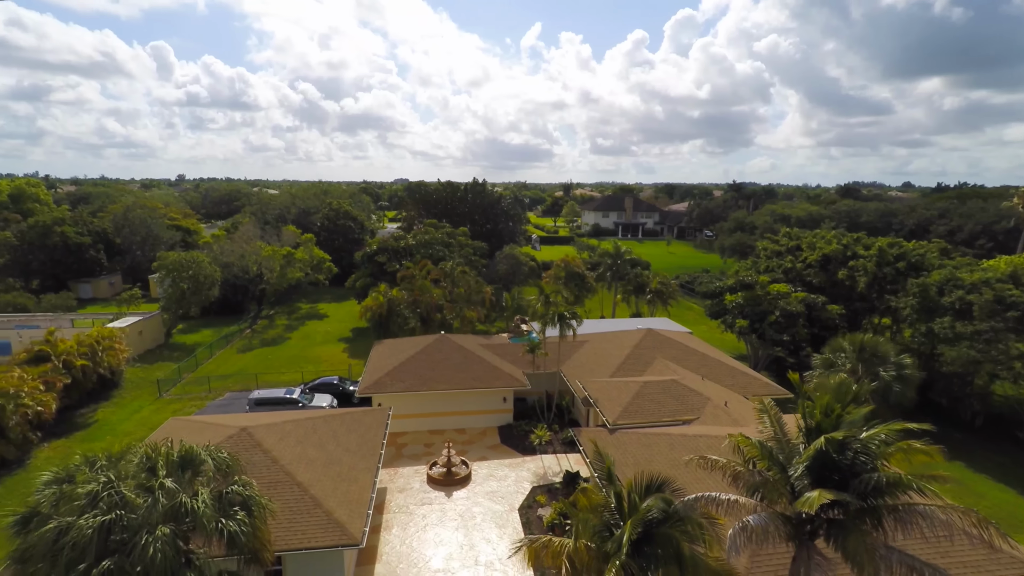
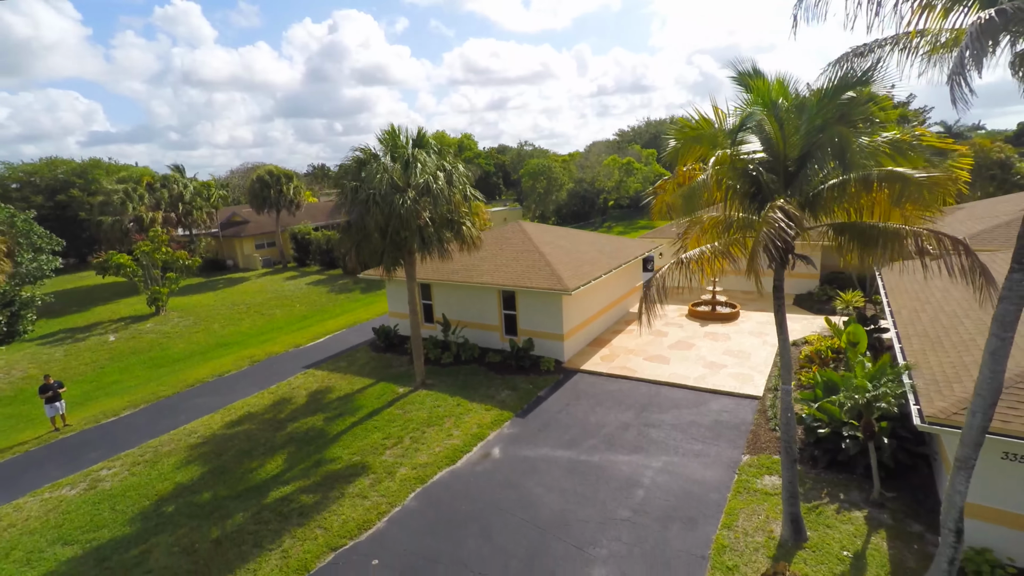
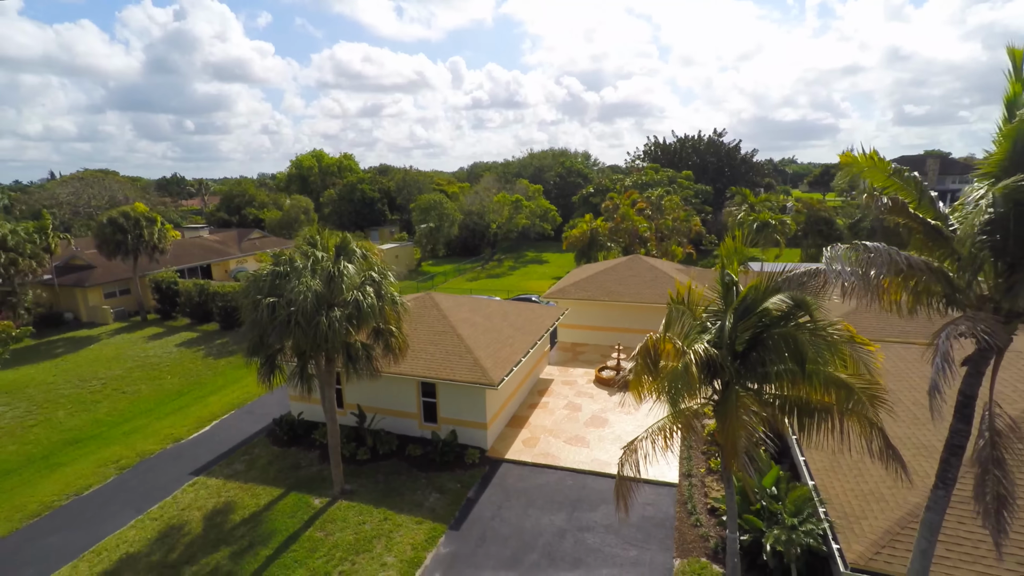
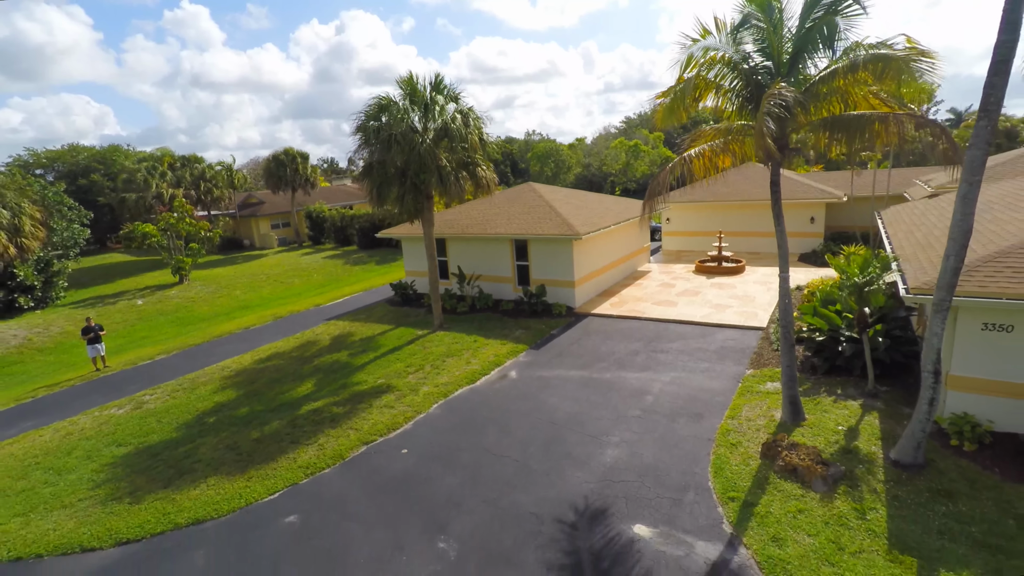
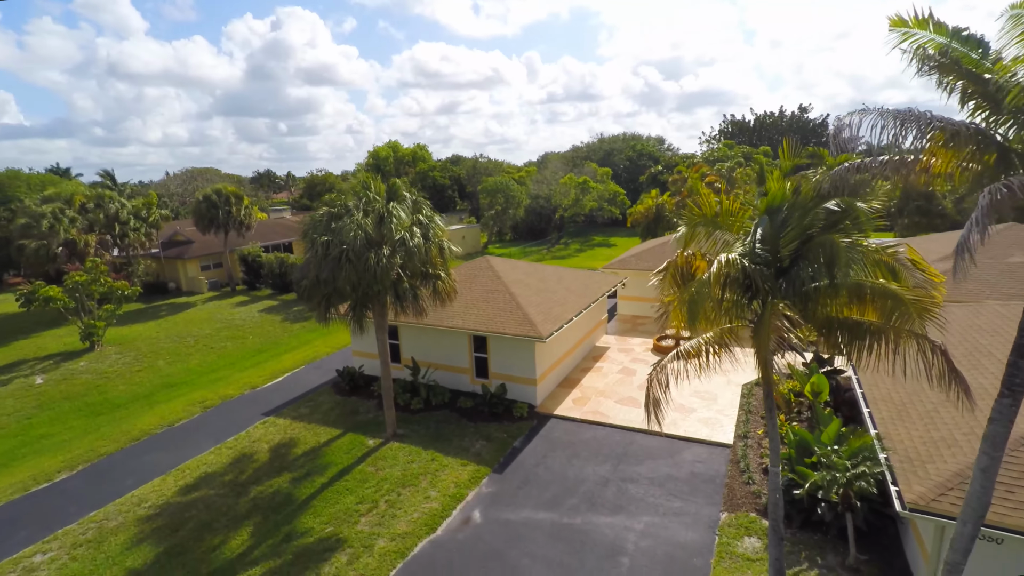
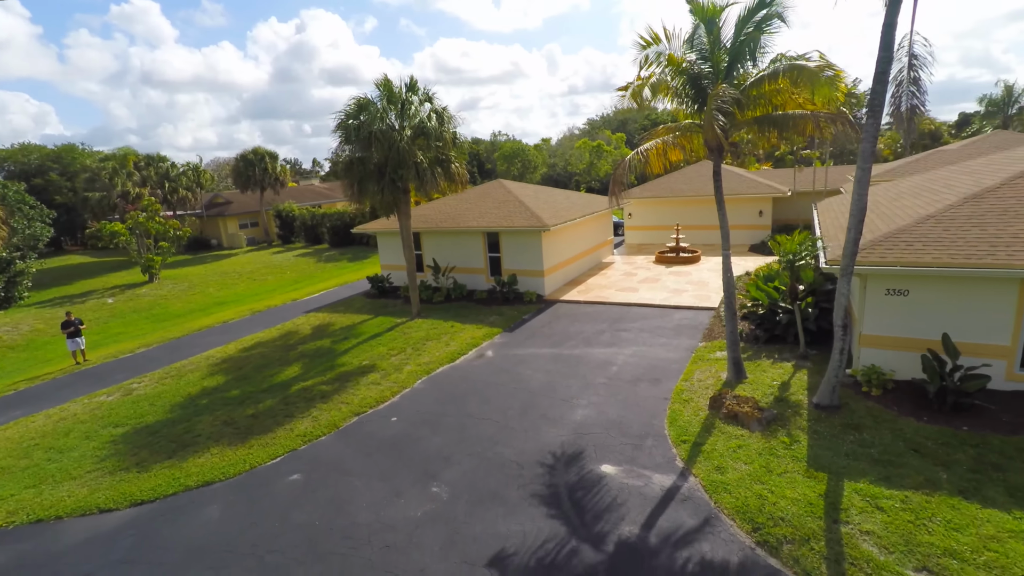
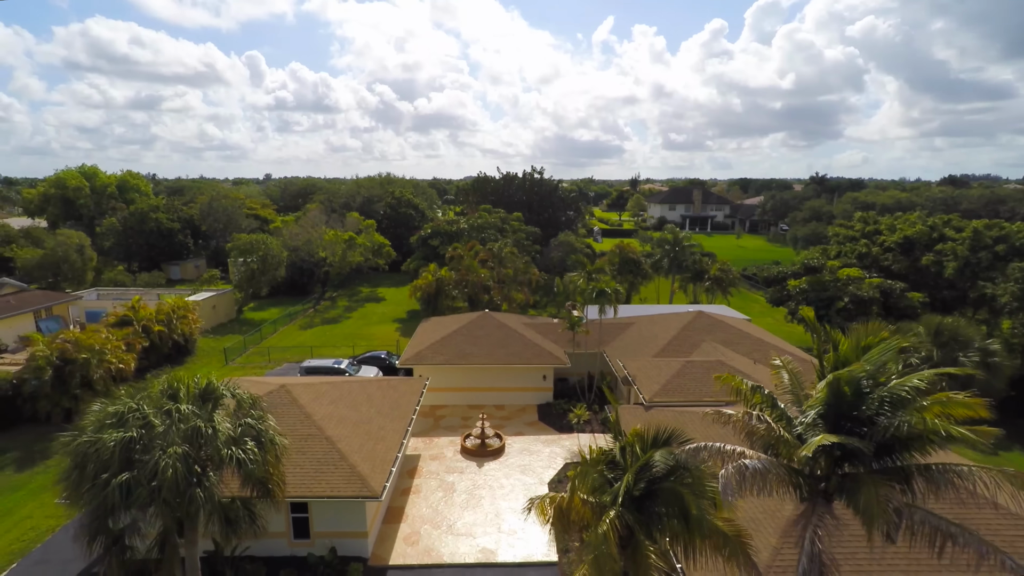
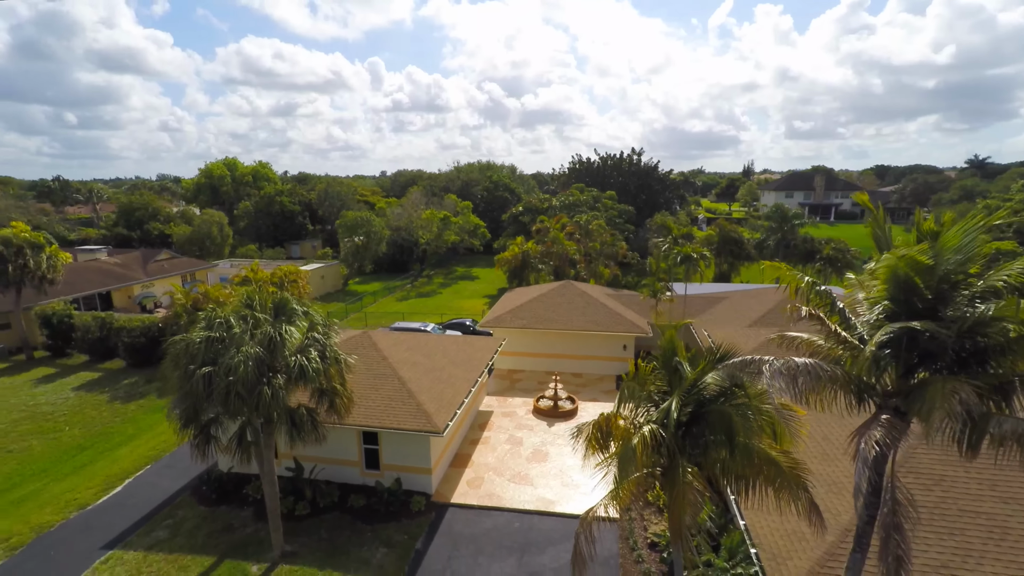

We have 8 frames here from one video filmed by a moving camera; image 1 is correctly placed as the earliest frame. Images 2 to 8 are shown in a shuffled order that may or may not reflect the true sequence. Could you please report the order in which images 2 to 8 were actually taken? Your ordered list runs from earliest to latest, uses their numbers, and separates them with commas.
7, 8, 3, 5, 2, 4, 6
